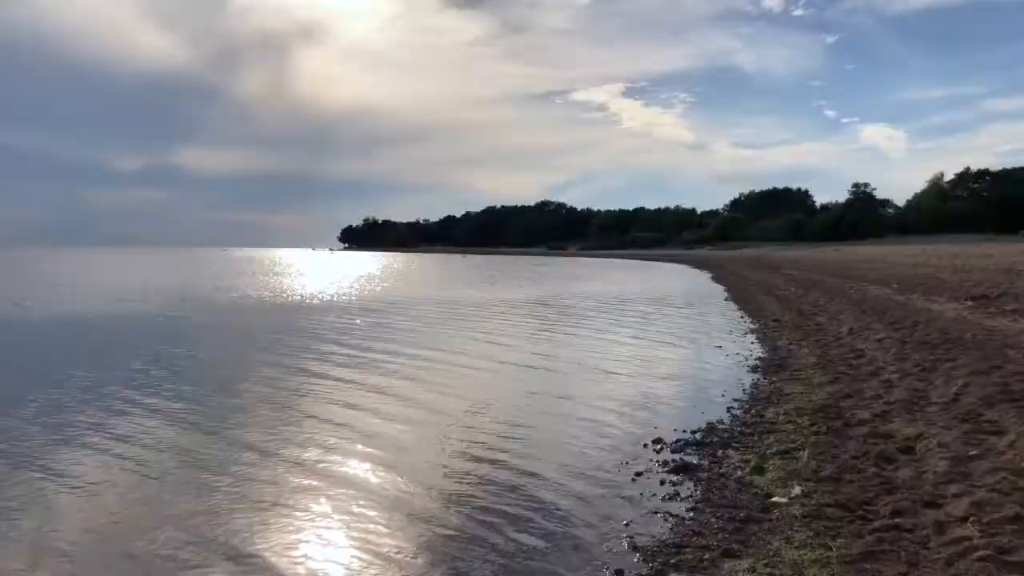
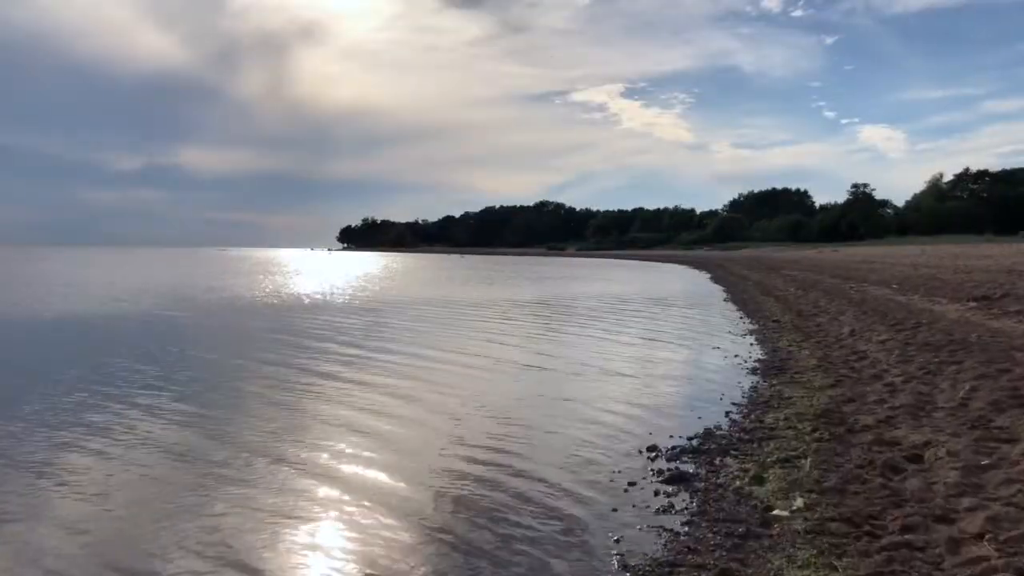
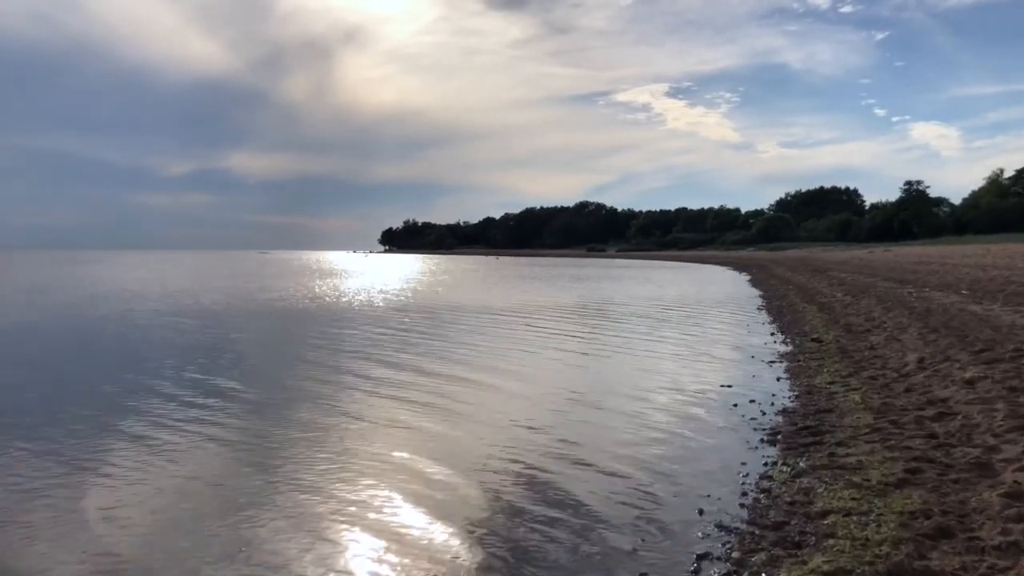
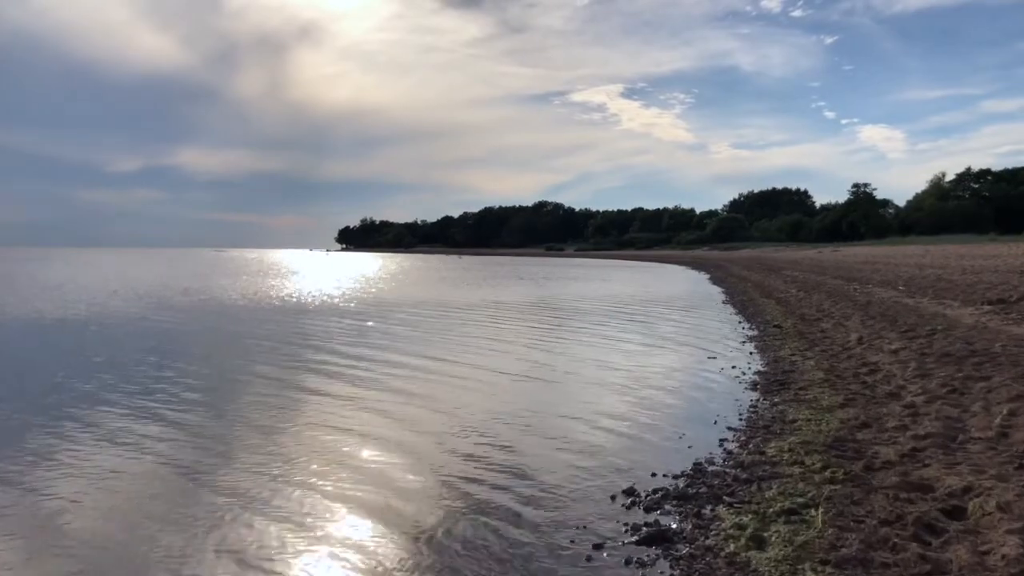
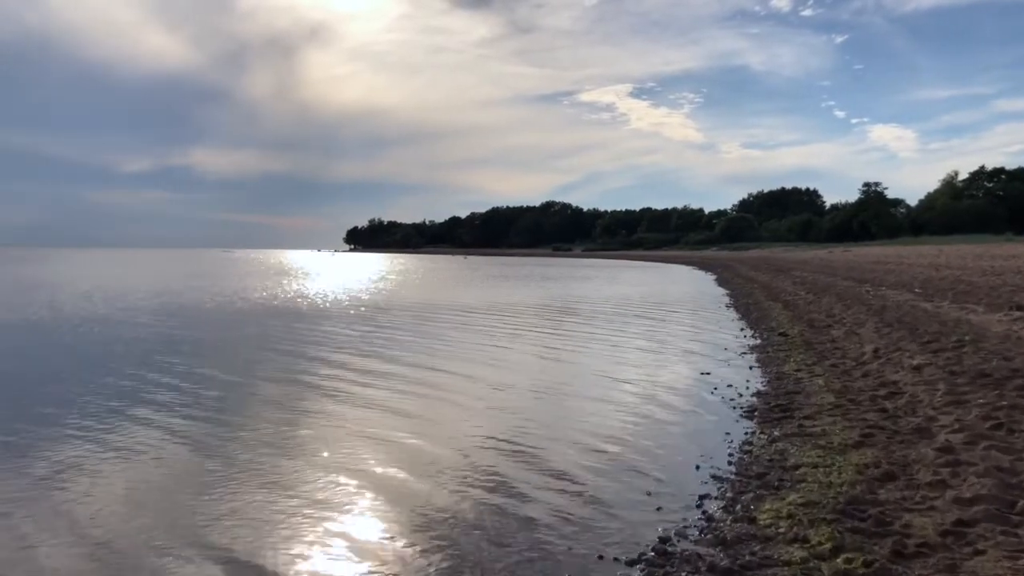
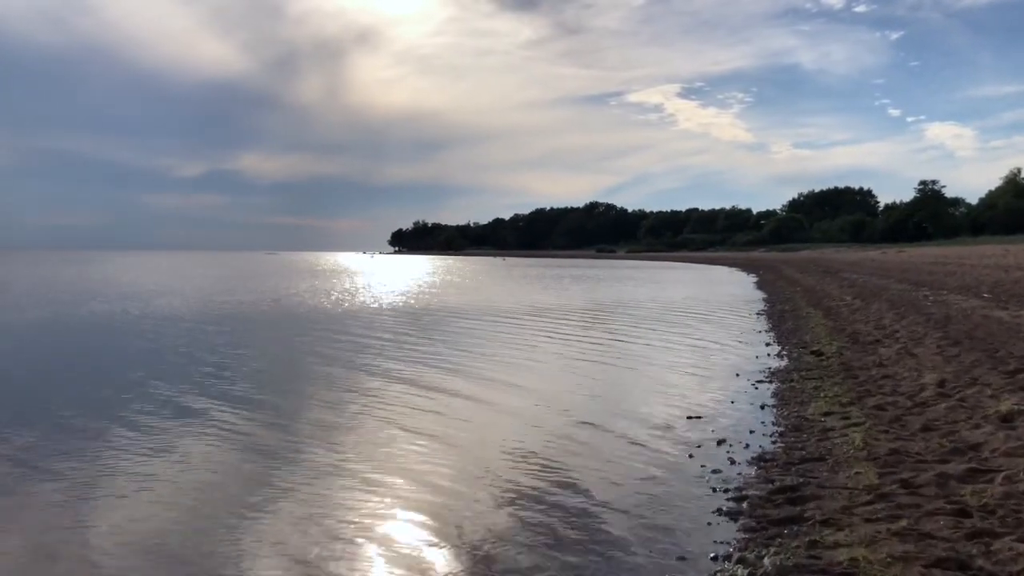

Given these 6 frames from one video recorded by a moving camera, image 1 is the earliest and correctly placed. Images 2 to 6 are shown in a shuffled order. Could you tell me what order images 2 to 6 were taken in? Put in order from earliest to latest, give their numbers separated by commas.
2, 4, 5, 3, 6
